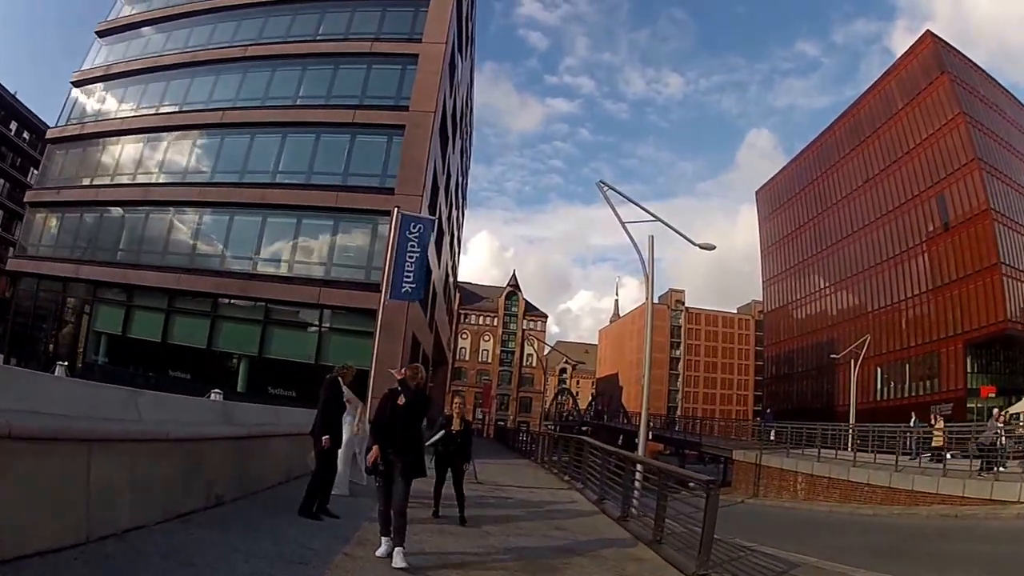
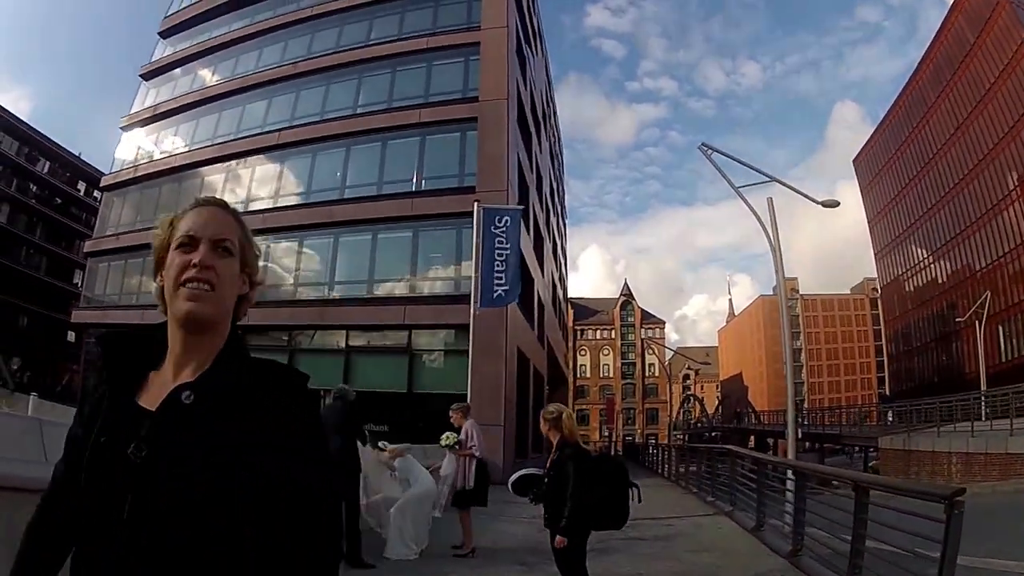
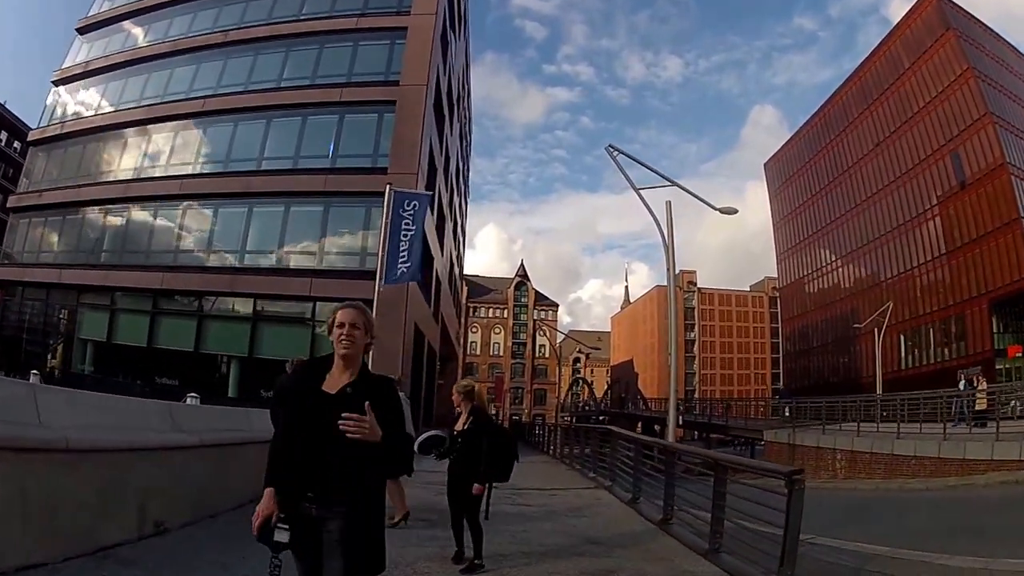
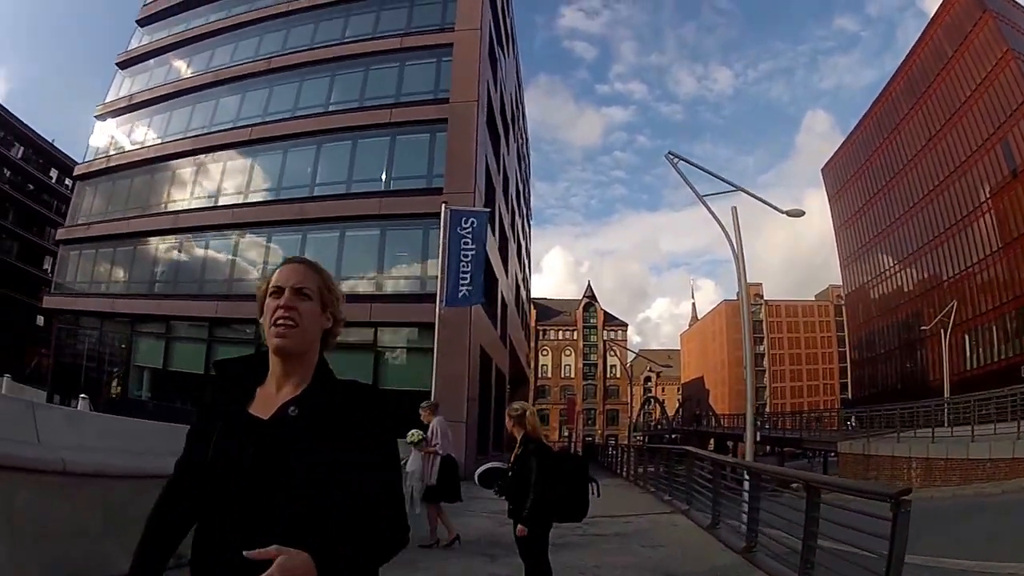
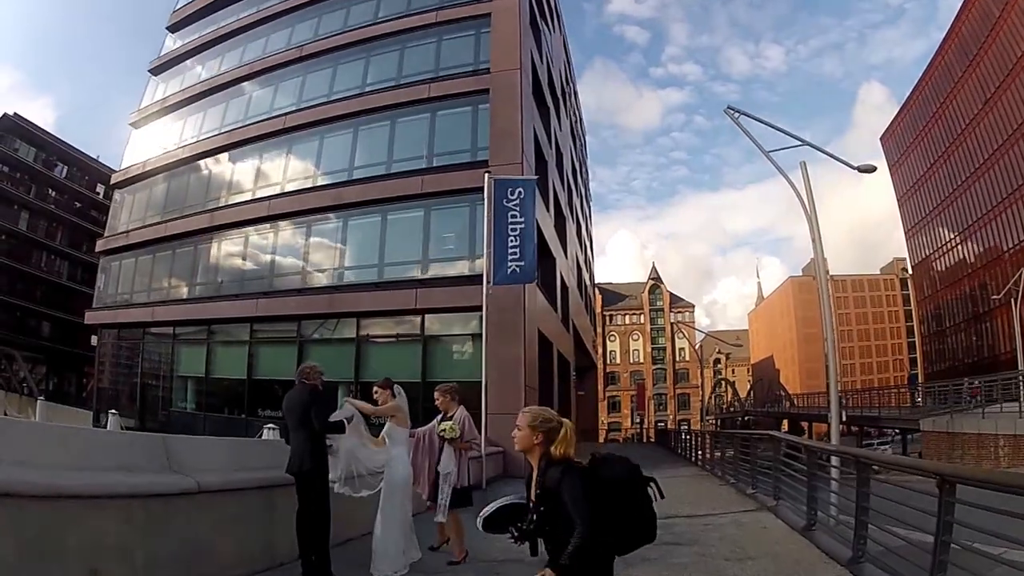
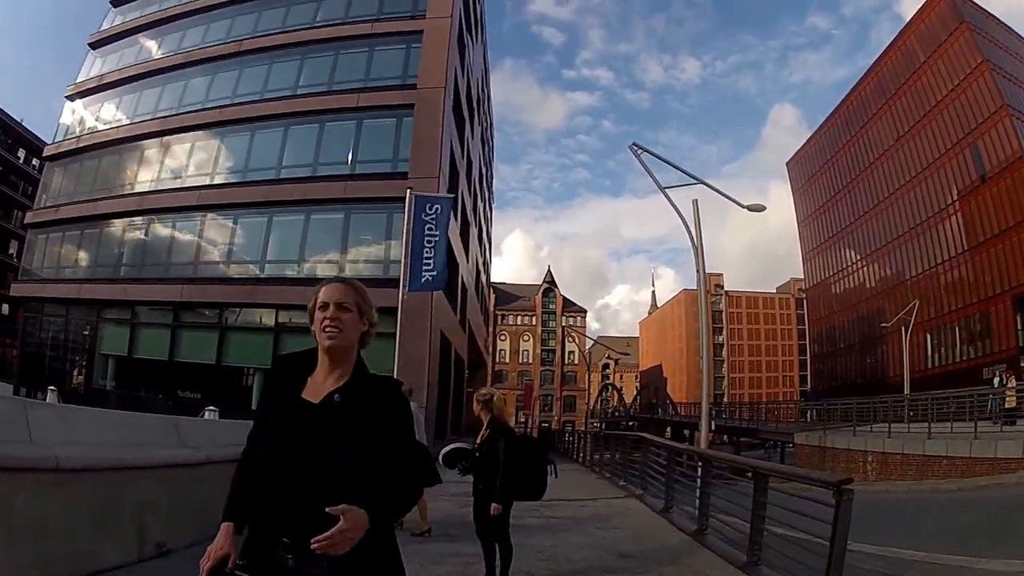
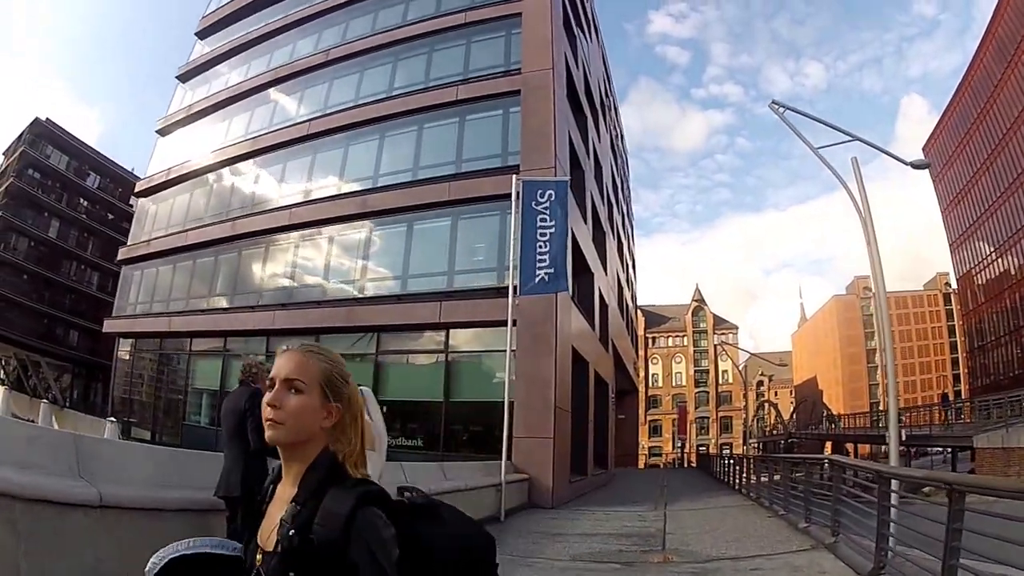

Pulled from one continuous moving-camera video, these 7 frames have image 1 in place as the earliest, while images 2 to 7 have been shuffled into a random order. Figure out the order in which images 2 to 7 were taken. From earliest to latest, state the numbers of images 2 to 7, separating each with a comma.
3, 6, 4, 2, 5, 7
